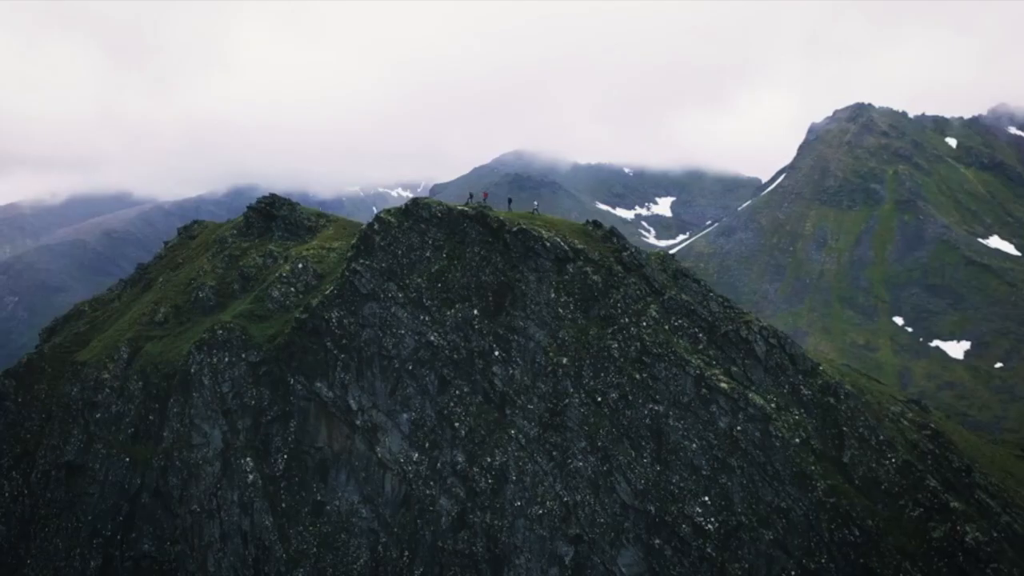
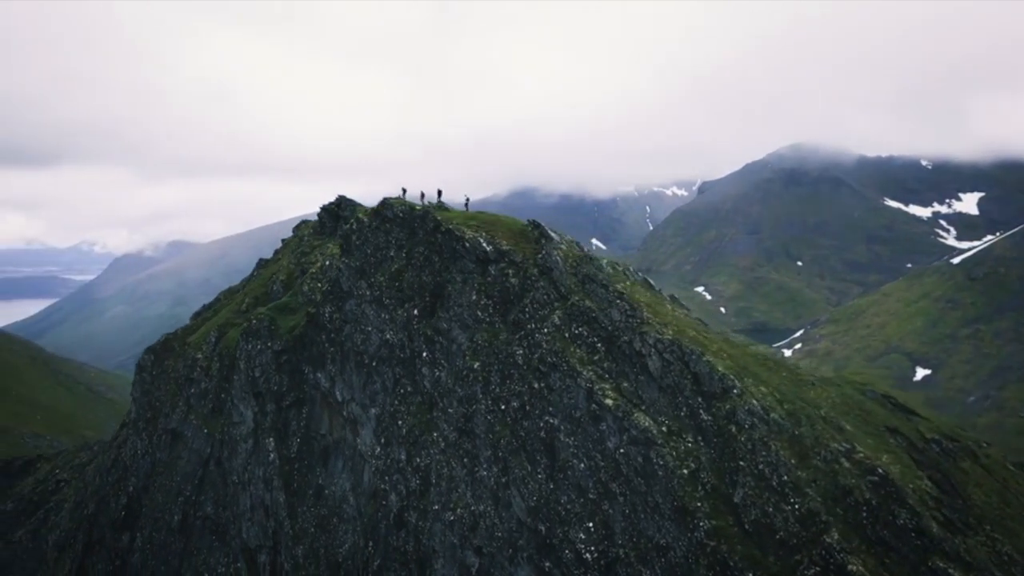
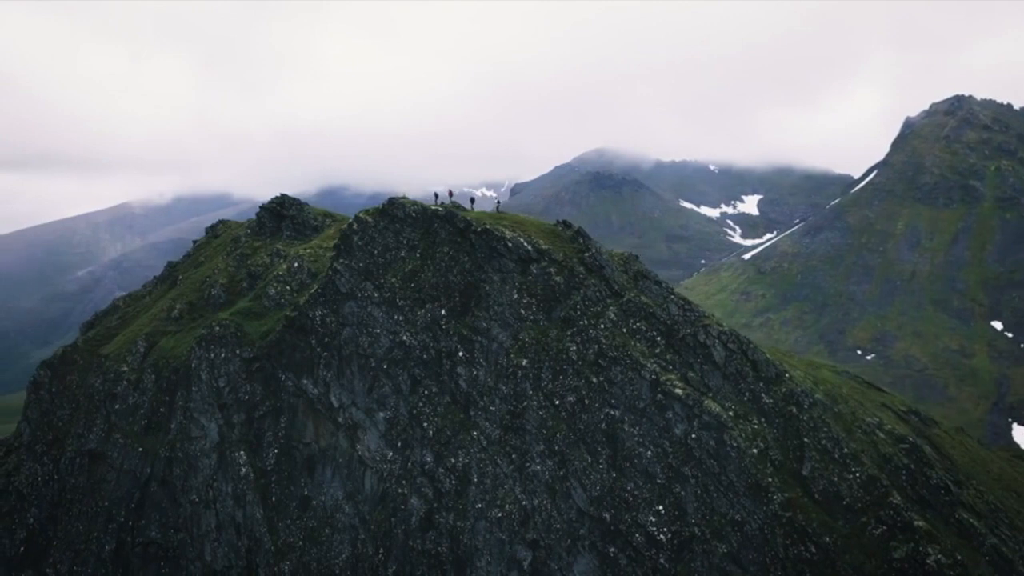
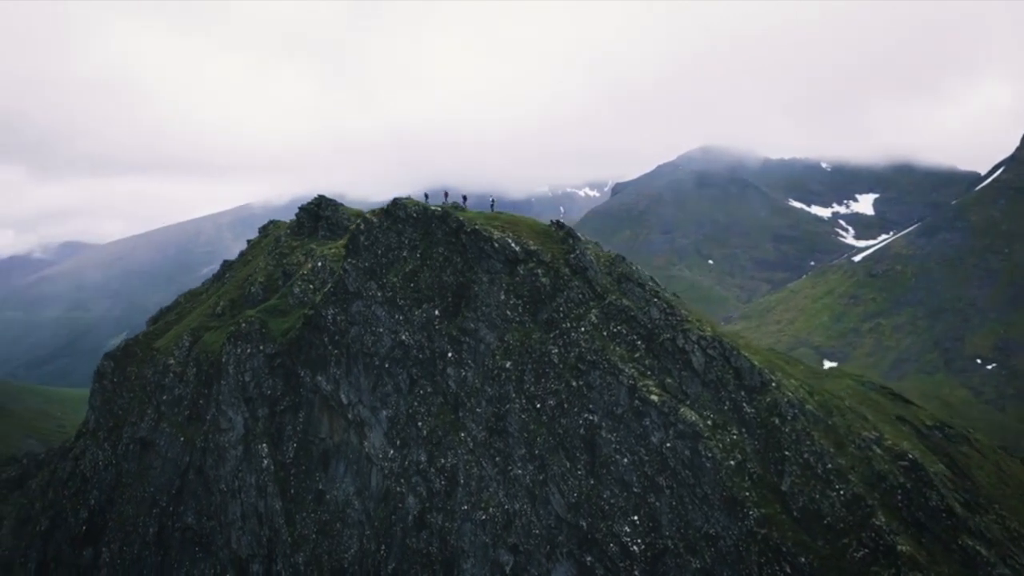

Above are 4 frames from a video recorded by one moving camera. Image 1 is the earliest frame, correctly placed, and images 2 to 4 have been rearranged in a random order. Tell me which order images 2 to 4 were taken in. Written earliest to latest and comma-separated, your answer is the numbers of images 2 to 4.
3, 4, 2
